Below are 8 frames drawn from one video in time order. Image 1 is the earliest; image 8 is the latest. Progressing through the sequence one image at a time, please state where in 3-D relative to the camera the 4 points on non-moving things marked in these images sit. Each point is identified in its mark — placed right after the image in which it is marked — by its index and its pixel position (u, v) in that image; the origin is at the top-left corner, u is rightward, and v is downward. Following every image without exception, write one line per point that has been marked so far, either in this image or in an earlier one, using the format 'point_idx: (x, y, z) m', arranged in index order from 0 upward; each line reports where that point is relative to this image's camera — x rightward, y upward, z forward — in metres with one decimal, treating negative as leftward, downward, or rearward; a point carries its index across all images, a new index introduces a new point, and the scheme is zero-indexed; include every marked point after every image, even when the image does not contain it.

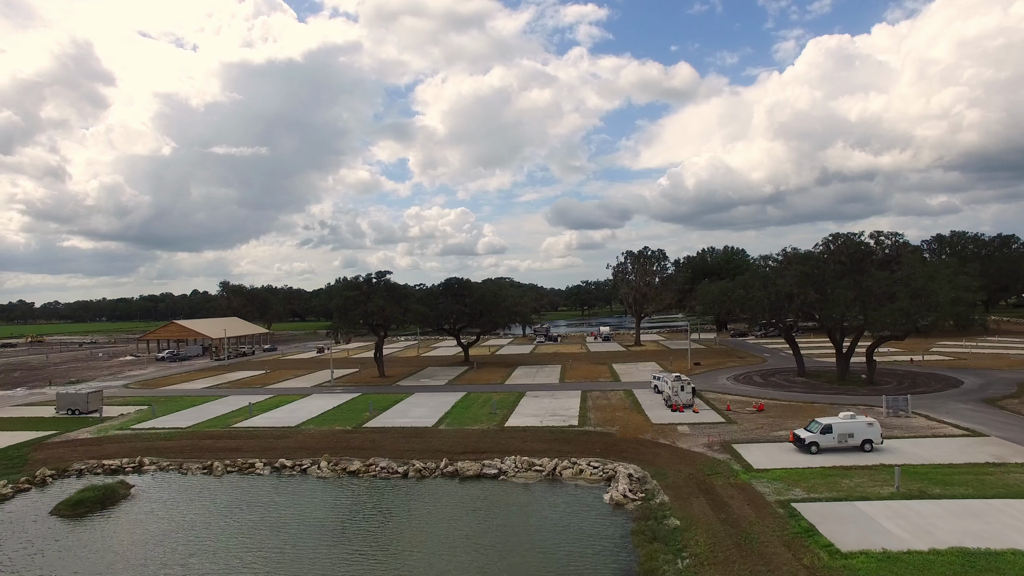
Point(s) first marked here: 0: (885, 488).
0: (+10.3, -5.6, +18.4) m
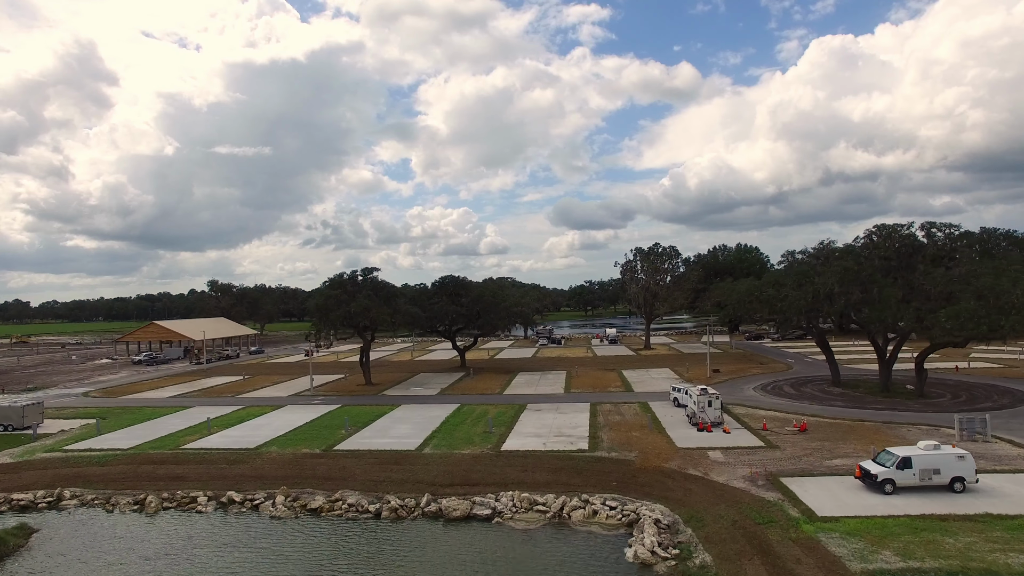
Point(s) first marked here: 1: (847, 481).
0: (+10.2, -5.5, +13.6) m
1: (+10.0, -5.7, +19.8) m
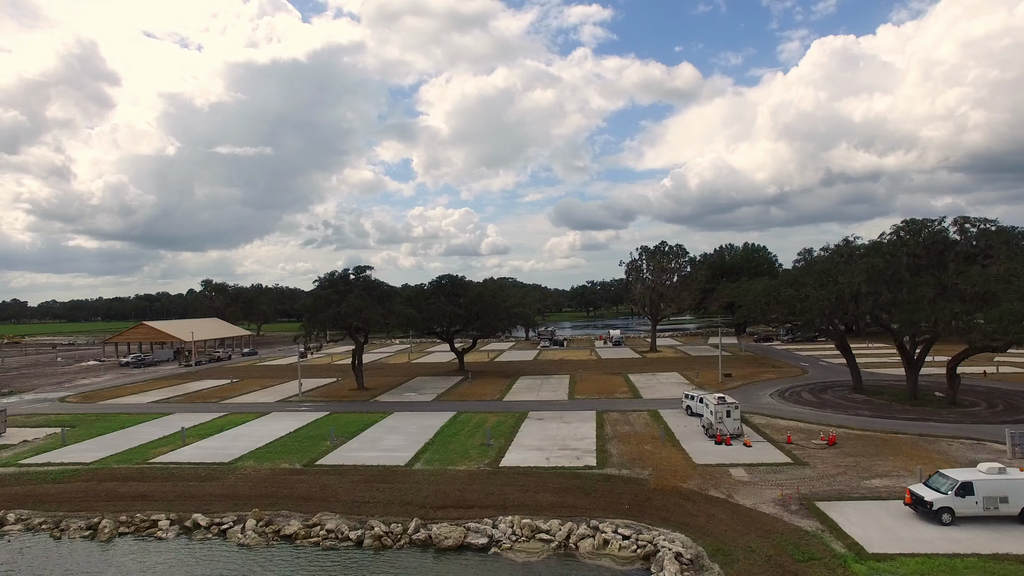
0: (+10.2, -5.5, +11.1) m
1: (+10.0, -5.7, +17.3) m
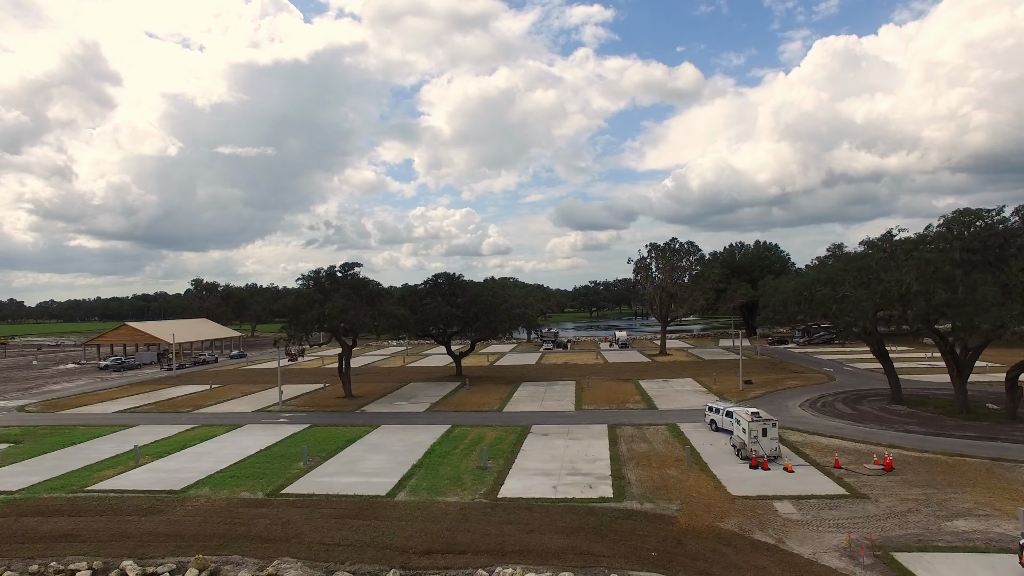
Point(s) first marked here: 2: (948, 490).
0: (+10.2, -5.4, +7.4) m
1: (+10.0, -5.6, +13.6) m
2: (+12.1, -5.7, +18.3) m
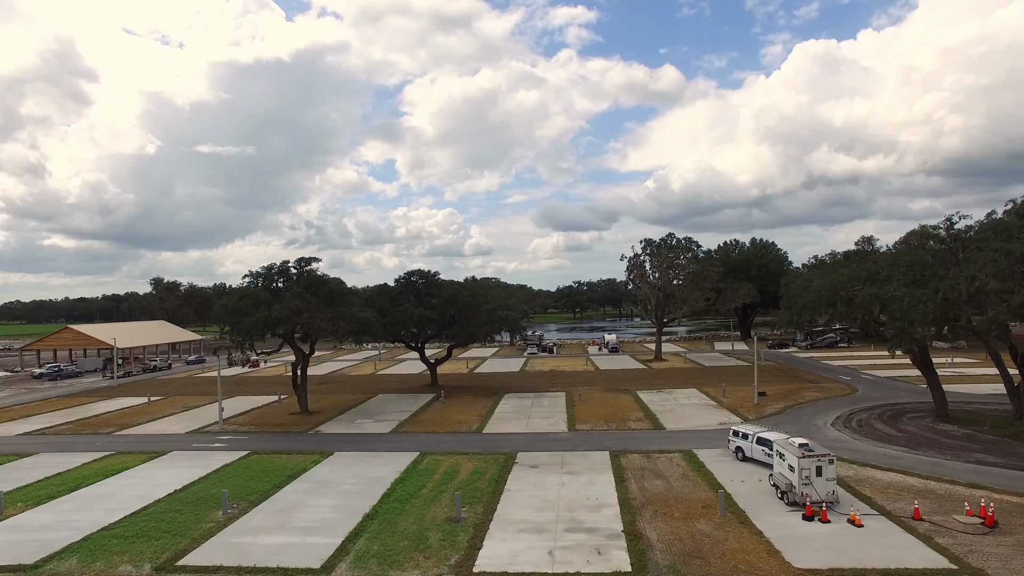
0: (+10.1, -5.3, +2.4) m
1: (+9.7, -5.6, +8.5) m
2: (+11.7, -5.6, +13.3) m
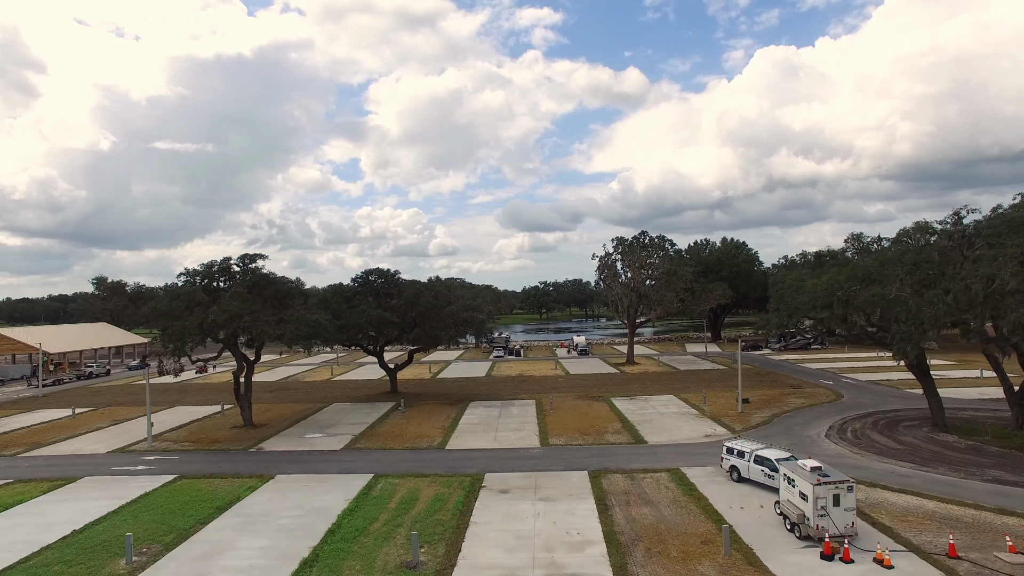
0: (+10.2, -5.3, 0.0) m
1: (+9.5, -5.6, +6.2) m
2: (+11.2, -5.6, +11.0) m
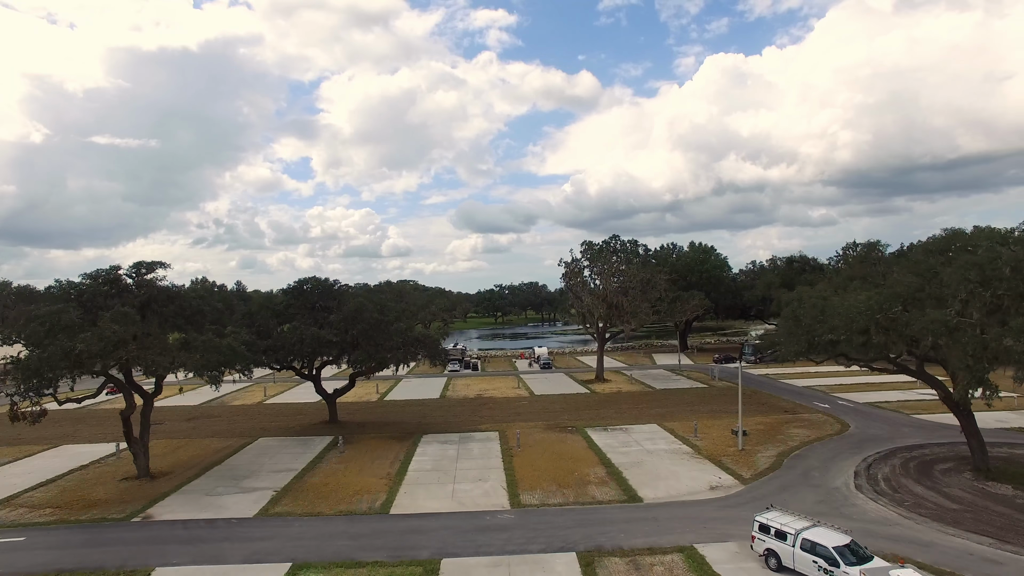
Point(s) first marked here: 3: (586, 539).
0: (+10.8, -5.9, -4.7) m
1: (+9.7, -6.2, +1.4) m
2: (+11.1, -6.2, +6.3) m
3: (+2.0, -6.6, +18.0) m
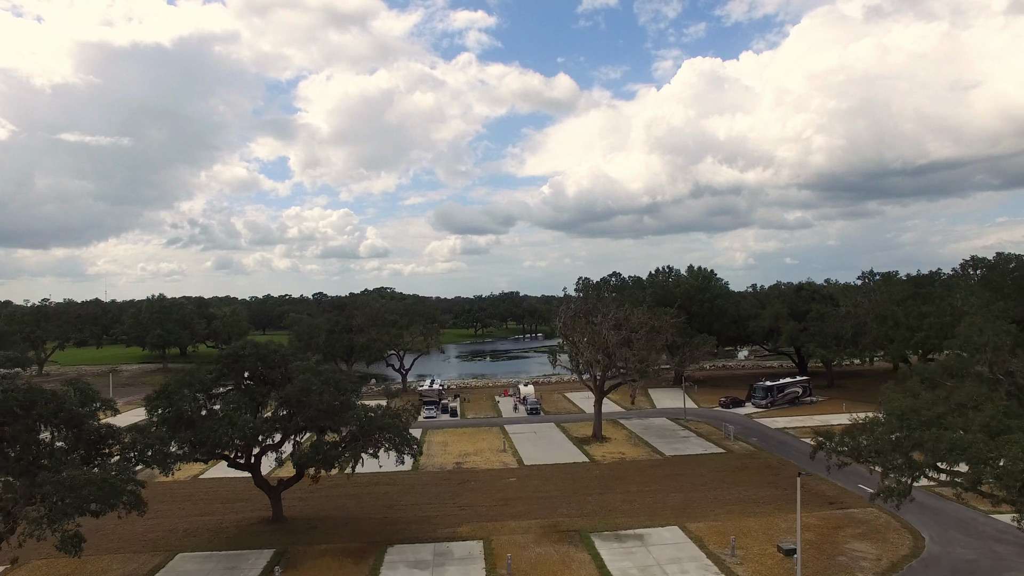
0: (+11.6, -8.7, -11.2) m
1: (+10.2, -9.0, -5.2) m
2: (+11.5, -9.1, -0.2) m
3: (+2.0, -9.5, +11.2) m
